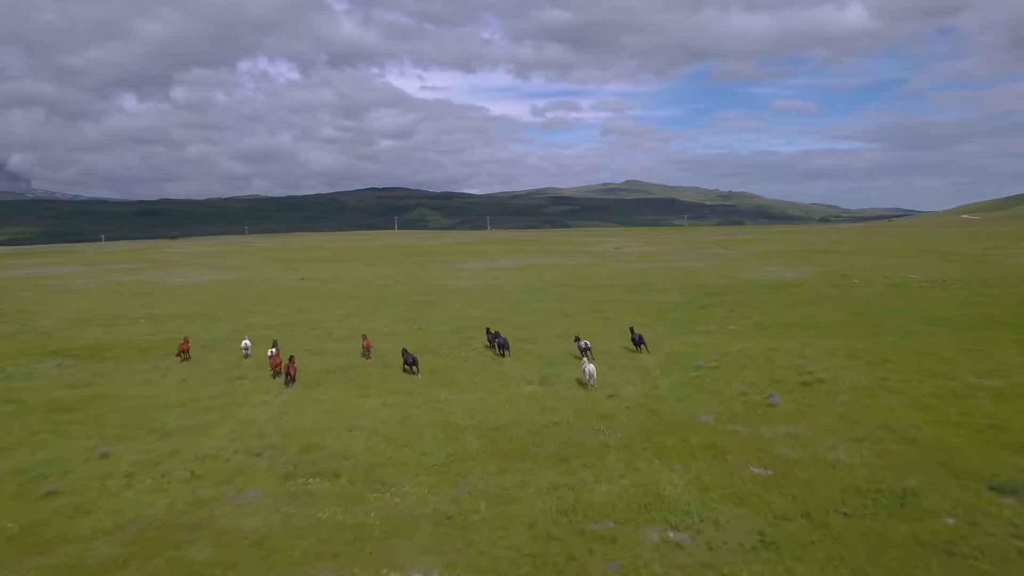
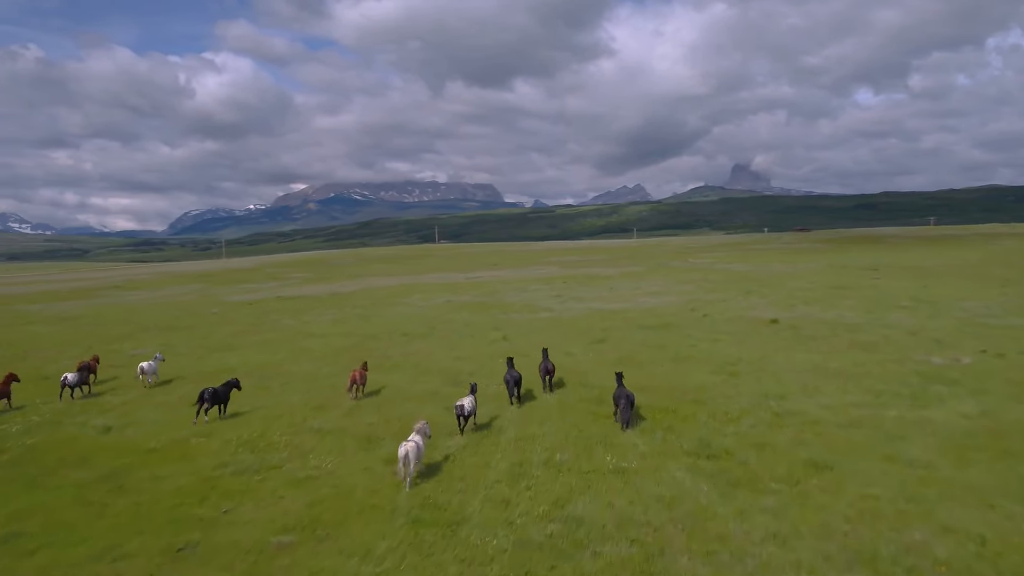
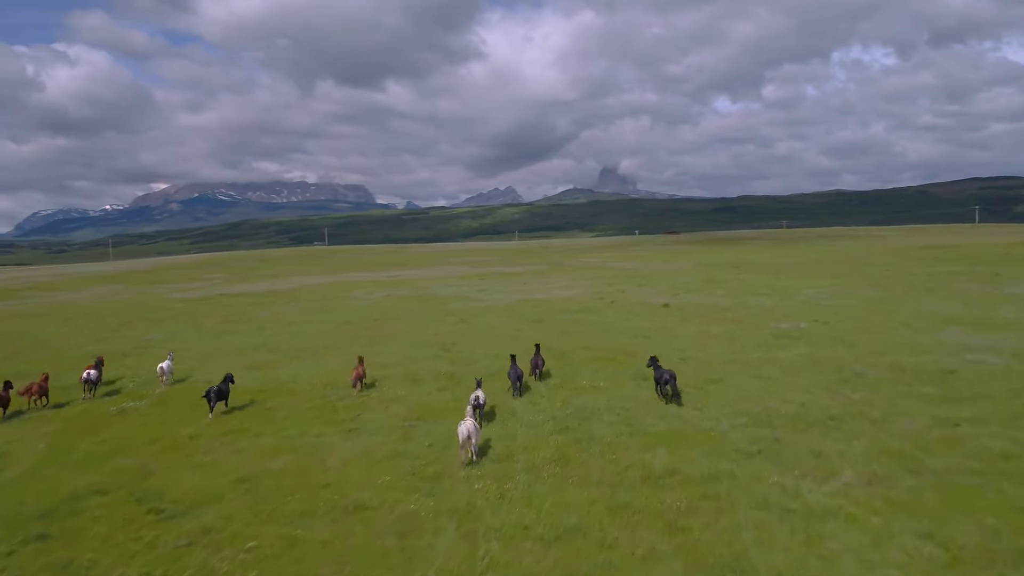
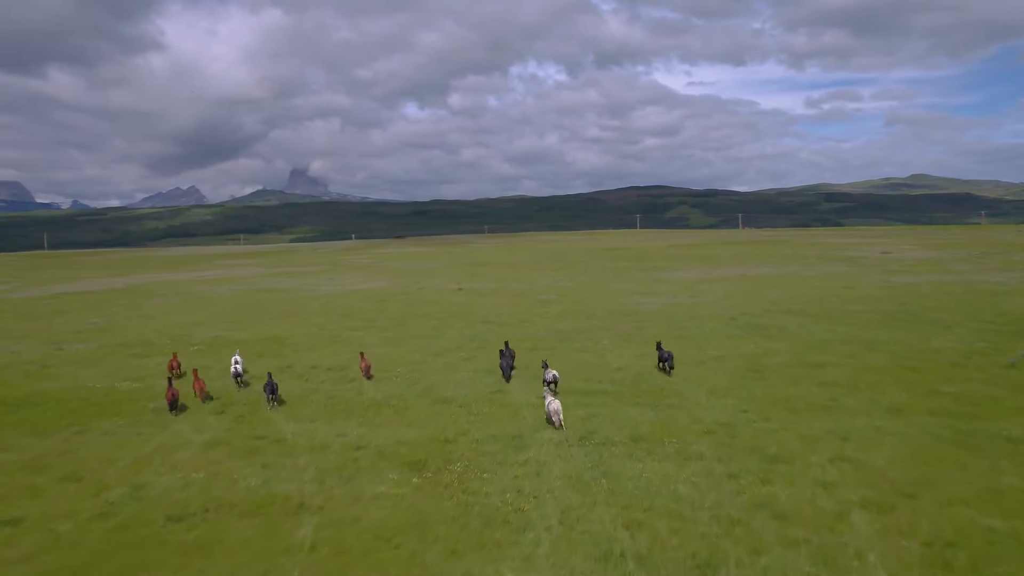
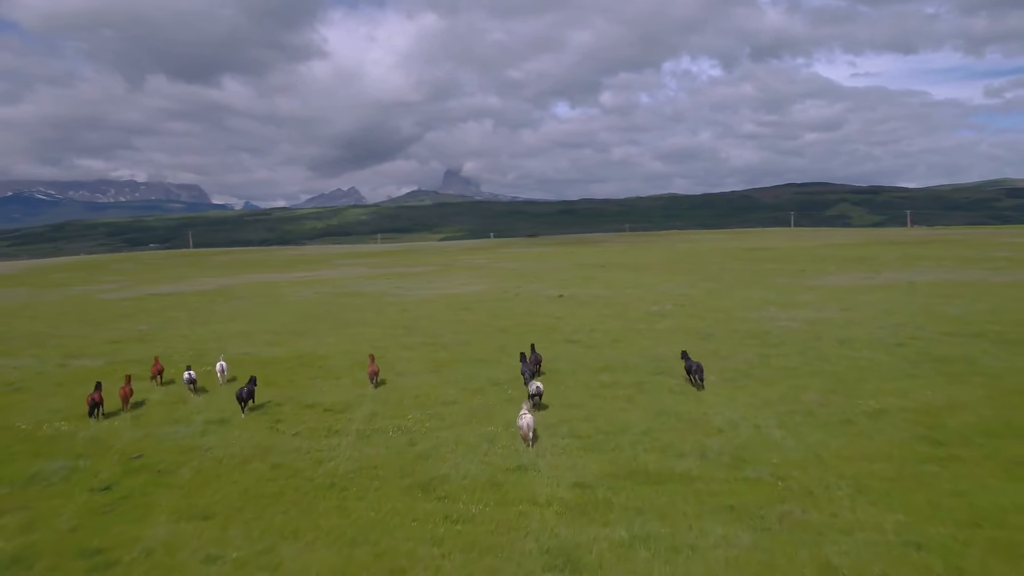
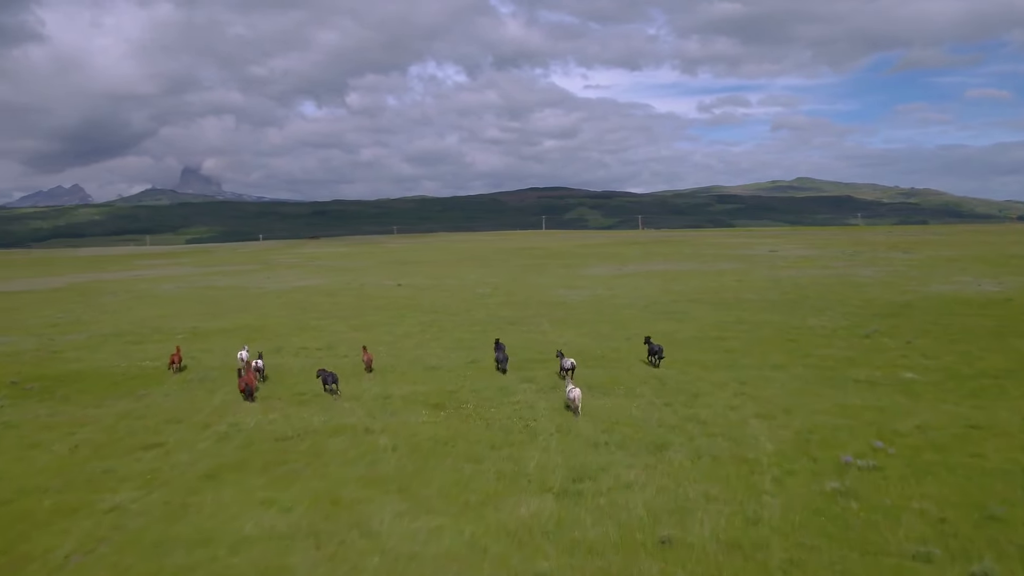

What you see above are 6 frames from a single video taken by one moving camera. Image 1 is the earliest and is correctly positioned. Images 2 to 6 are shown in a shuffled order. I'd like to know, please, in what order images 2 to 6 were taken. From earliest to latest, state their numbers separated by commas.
6, 4, 5, 3, 2
